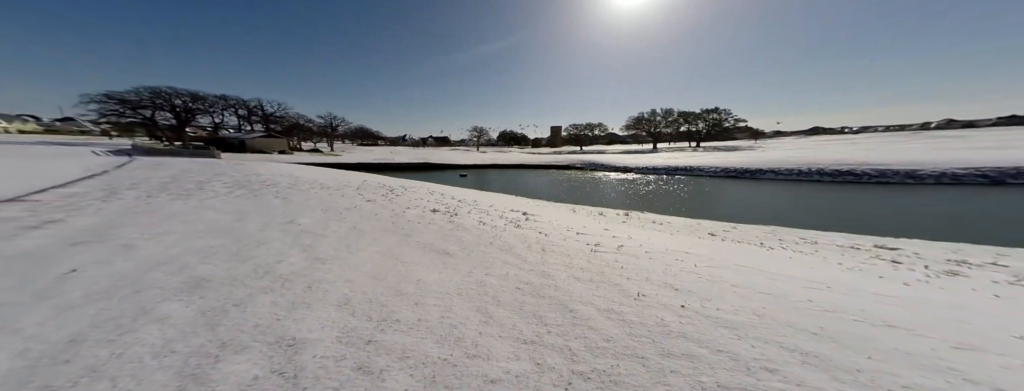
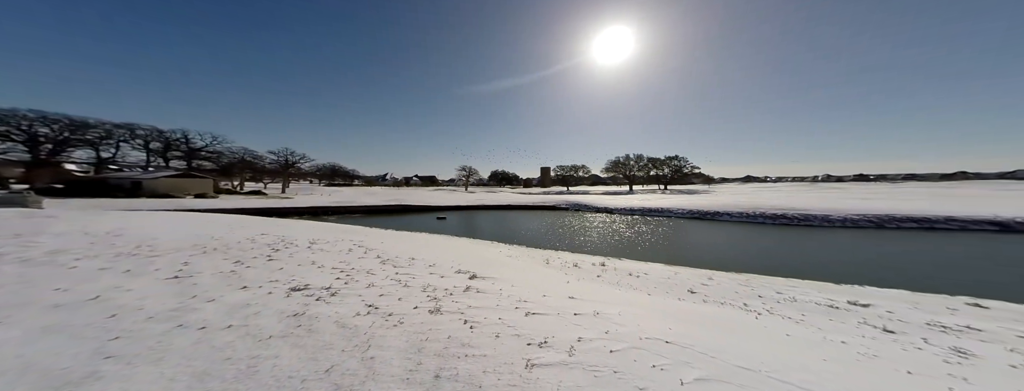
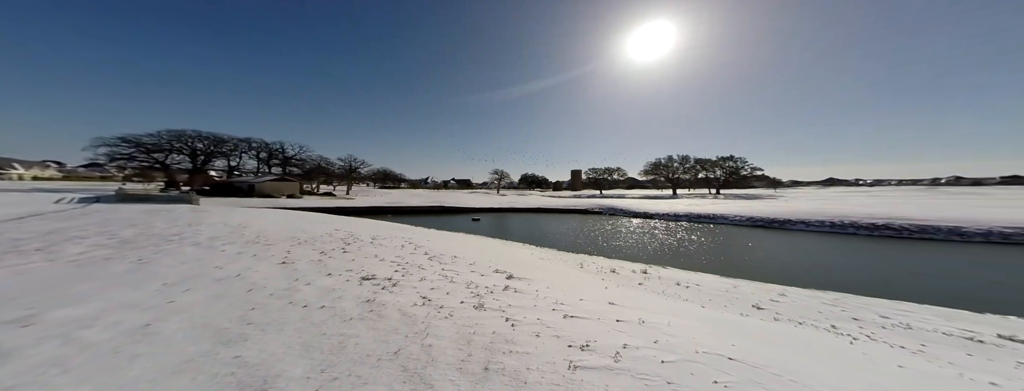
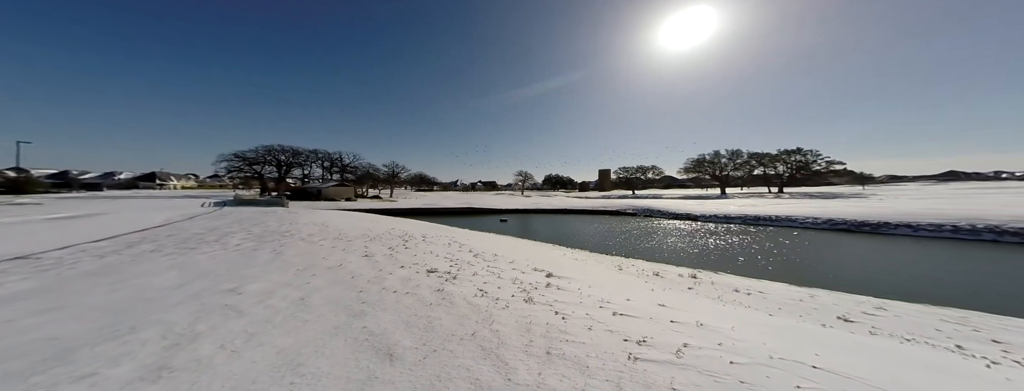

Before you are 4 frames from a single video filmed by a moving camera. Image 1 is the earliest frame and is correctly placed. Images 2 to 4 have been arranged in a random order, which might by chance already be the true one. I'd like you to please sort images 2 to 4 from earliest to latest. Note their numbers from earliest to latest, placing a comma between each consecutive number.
4, 3, 2
